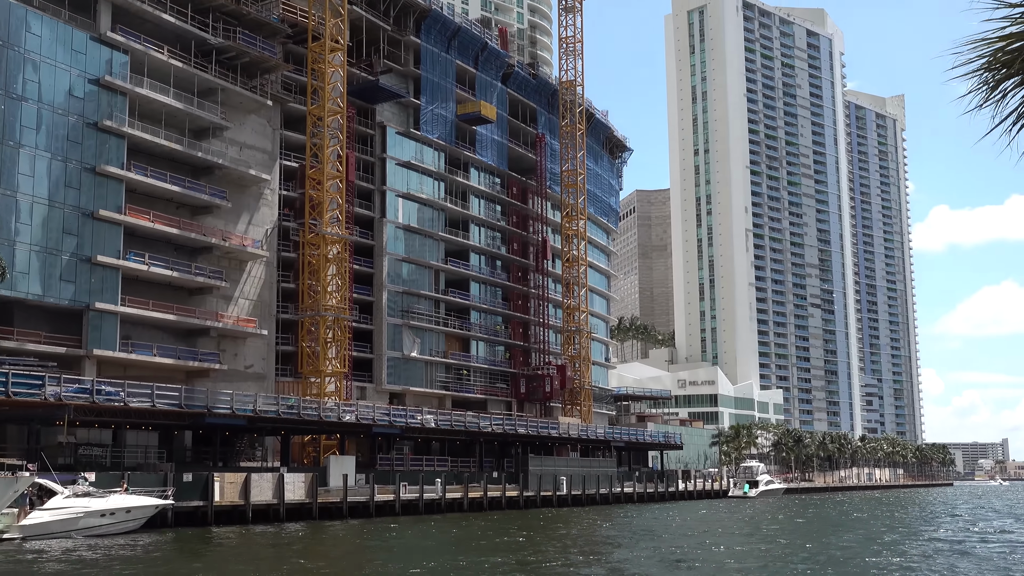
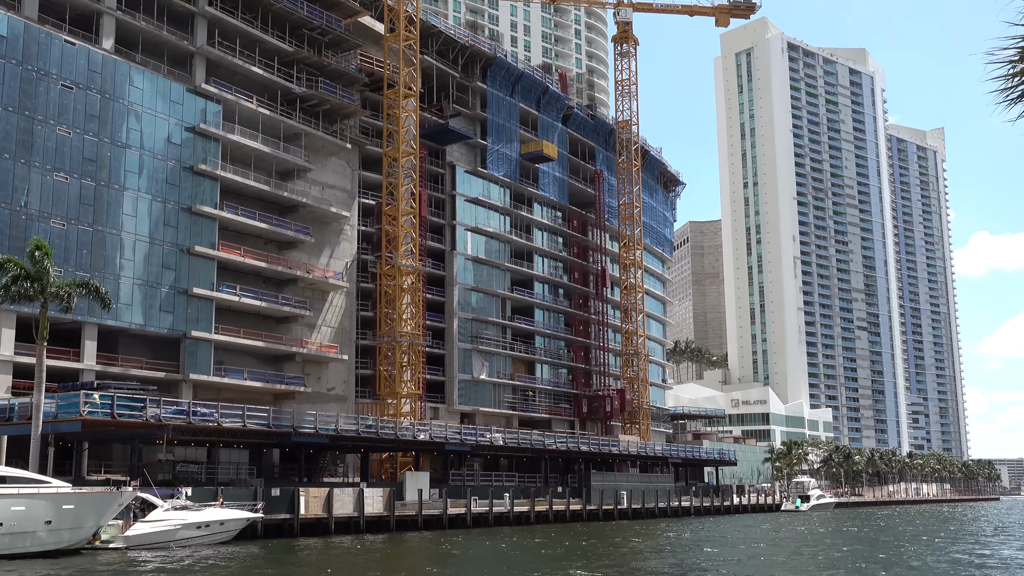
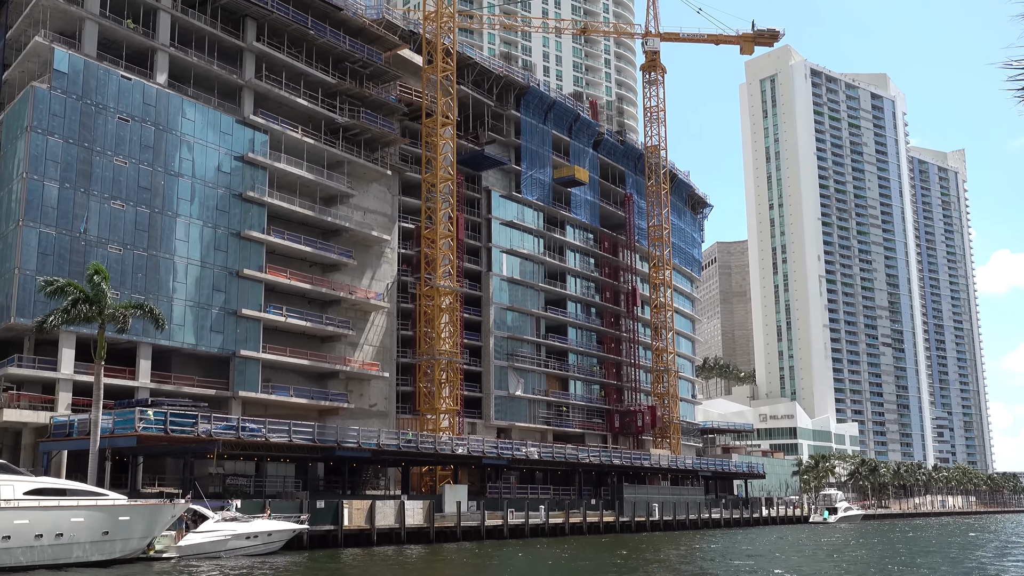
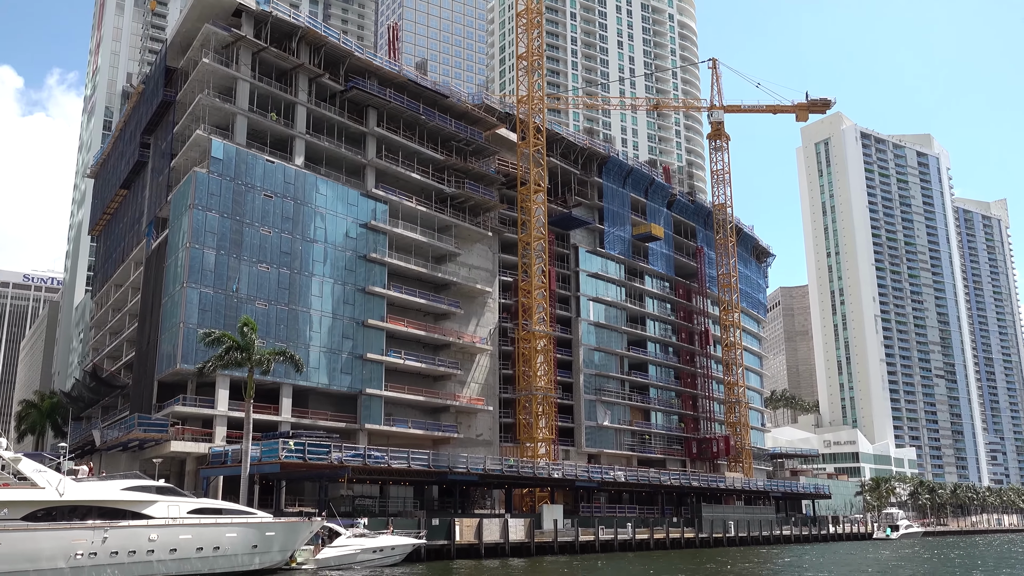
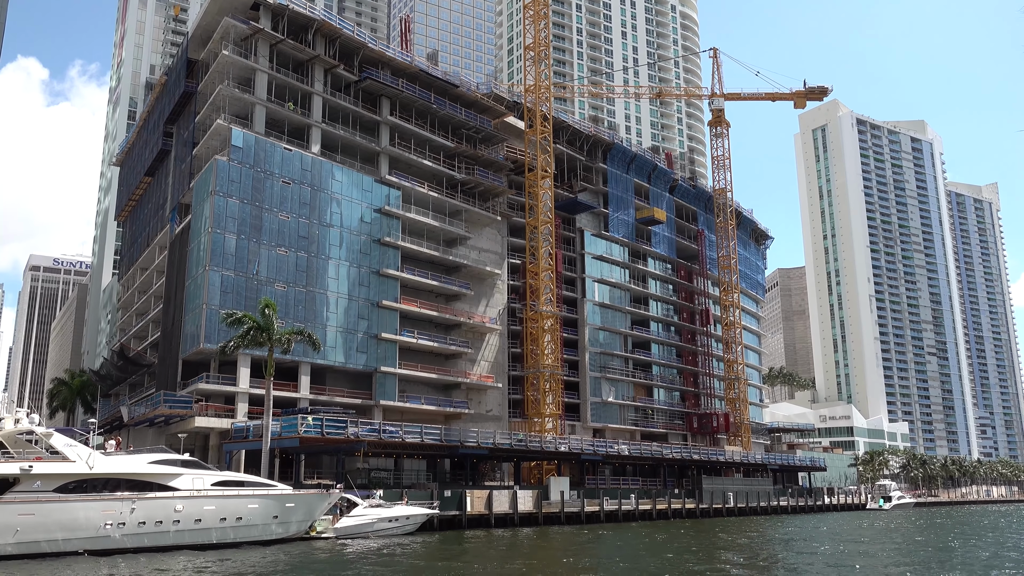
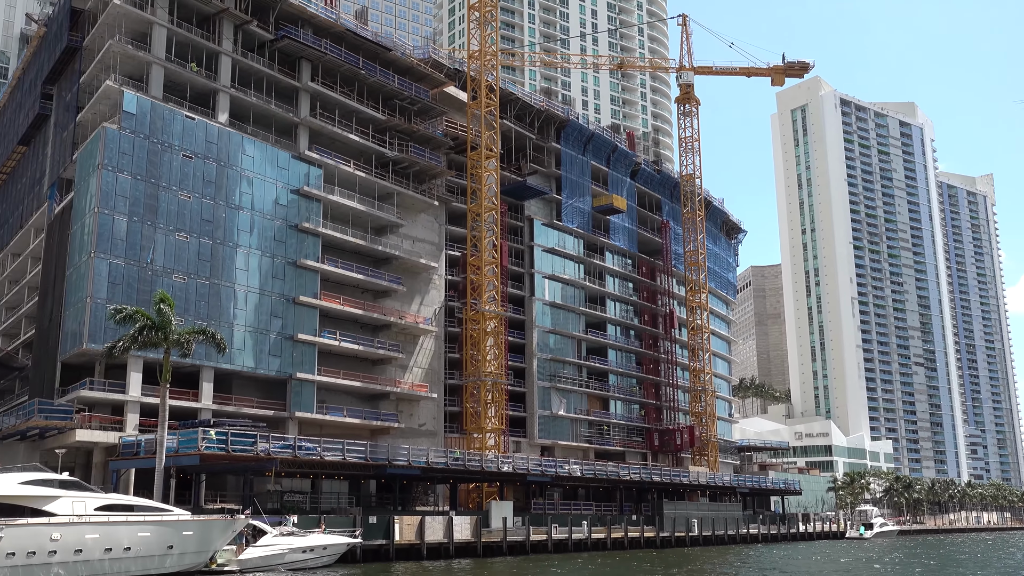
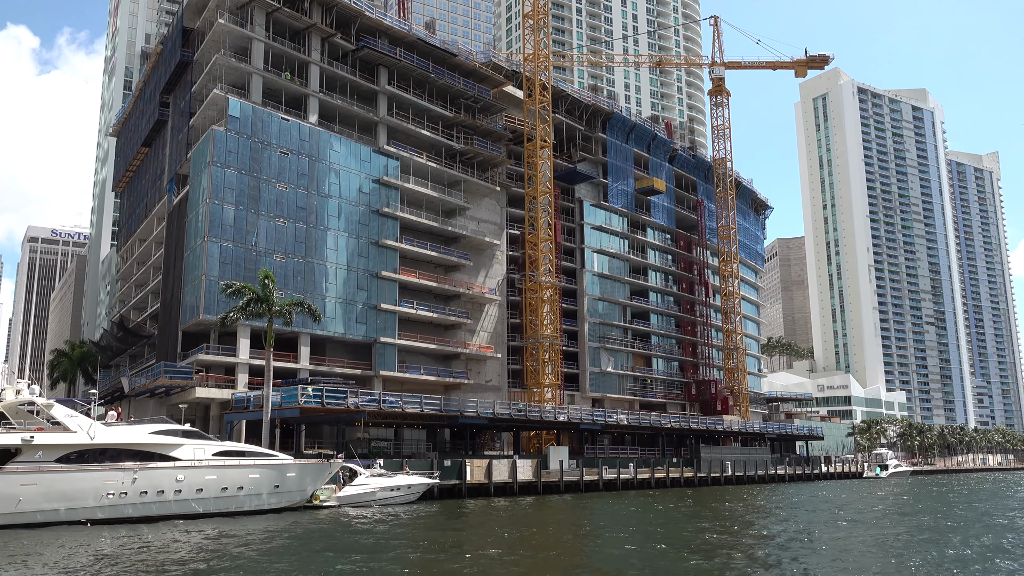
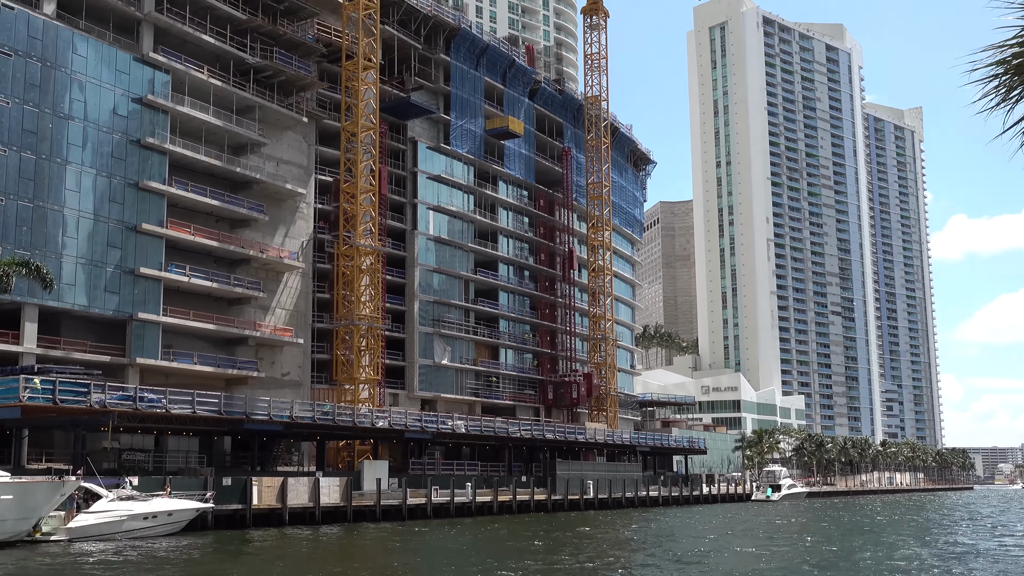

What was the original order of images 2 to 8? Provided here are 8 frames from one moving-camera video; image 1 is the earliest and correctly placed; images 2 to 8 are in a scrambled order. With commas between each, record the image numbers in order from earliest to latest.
8, 2, 3, 6, 4, 5, 7
